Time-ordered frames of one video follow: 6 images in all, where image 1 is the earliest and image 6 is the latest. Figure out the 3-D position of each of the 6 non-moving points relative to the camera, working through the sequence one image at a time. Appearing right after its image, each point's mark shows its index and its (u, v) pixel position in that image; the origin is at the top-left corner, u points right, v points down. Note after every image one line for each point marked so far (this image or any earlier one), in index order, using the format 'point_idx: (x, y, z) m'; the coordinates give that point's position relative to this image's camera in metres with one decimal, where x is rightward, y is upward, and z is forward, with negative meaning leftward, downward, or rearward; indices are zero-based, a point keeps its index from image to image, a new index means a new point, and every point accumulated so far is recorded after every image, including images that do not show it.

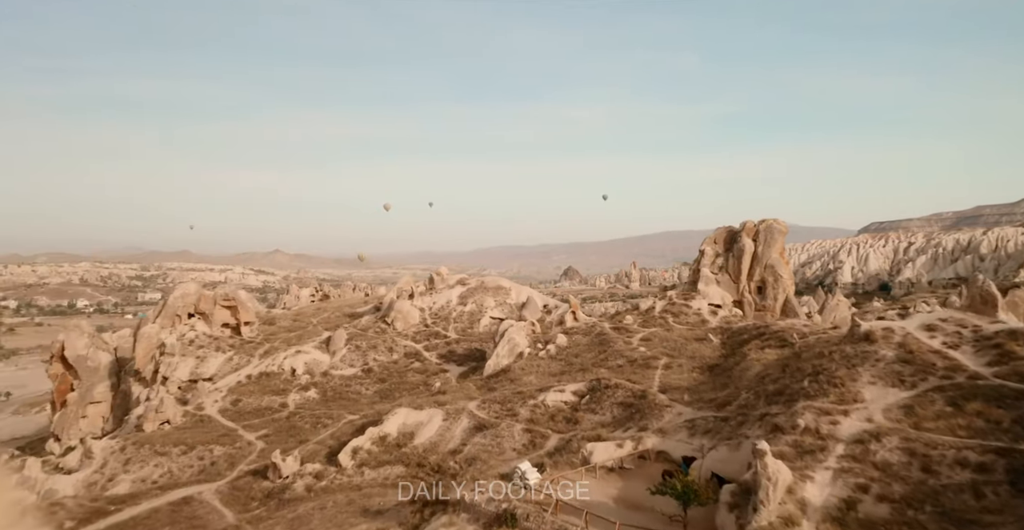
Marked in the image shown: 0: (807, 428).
0: (+7.0, -3.9, +13.7) m
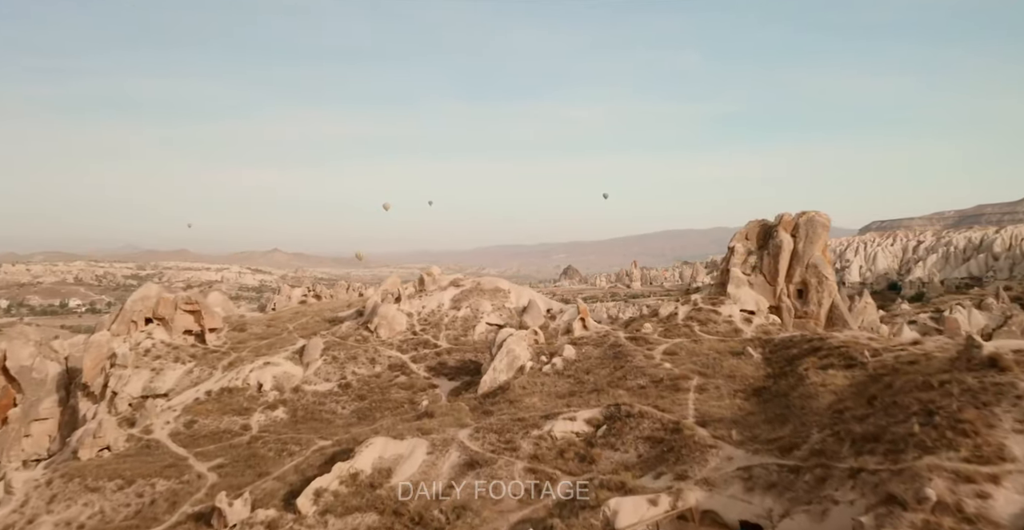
0: (+7.0, -3.9, +9.4) m
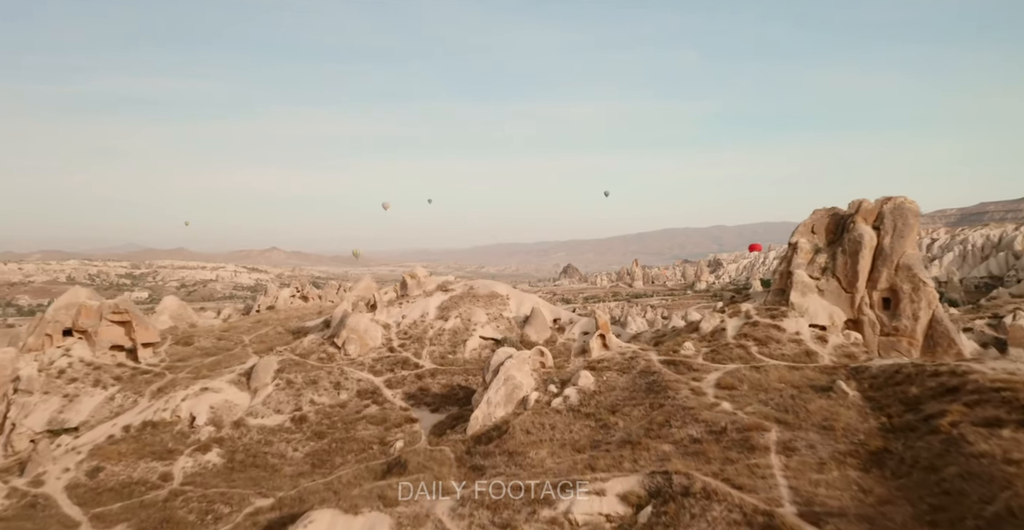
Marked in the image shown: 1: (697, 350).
0: (+7.0, -3.9, +3.4) m
1: (+6.4, -2.9, +19.8) m
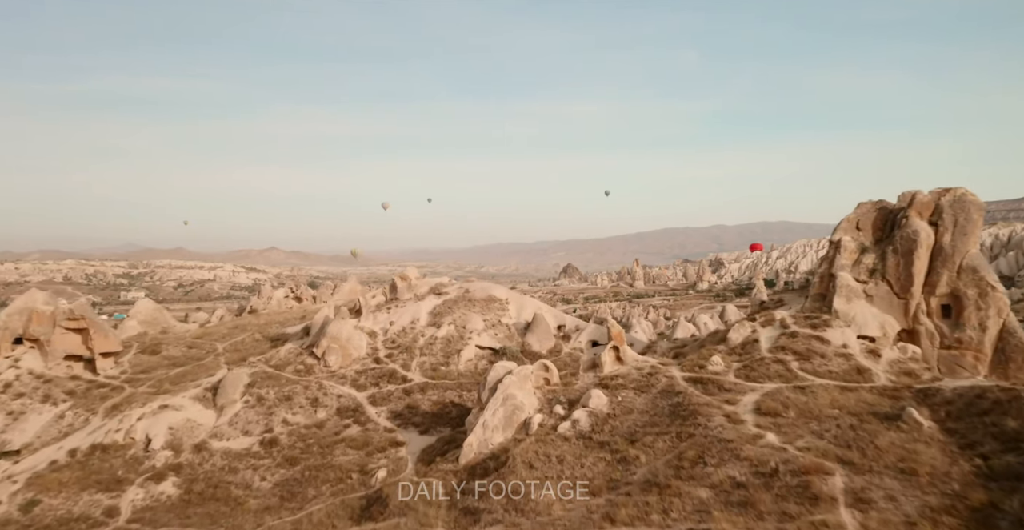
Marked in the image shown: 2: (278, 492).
0: (+7.0, -4.0, +0.6) m
1: (+6.3, -3.0, +17.0) m
2: (-7.2, -7.0, +17.7) m
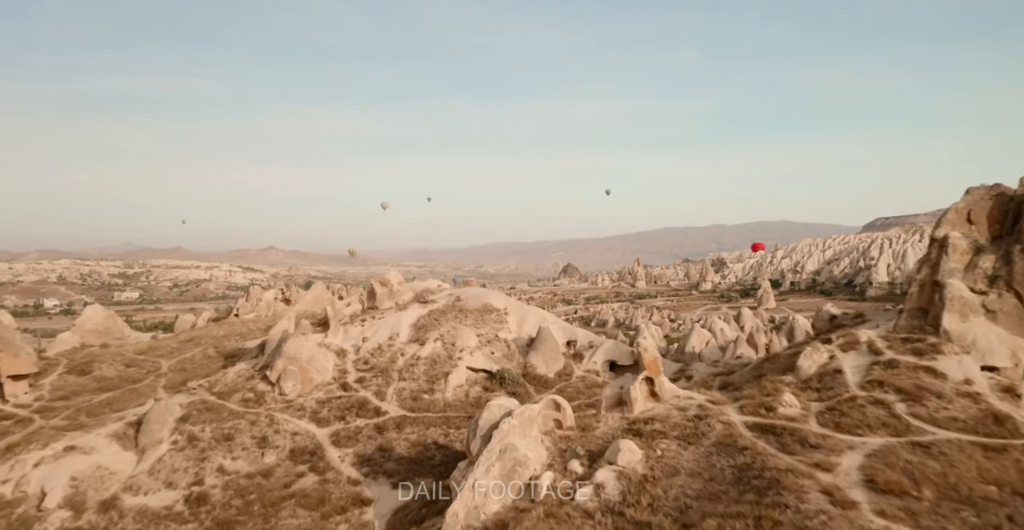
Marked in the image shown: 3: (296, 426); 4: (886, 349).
0: (+7.0, -4.1, -3.9) m
1: (+6.3, -3.1, +12.5) m
2: (-7.2, -7.1, +13.3) m
3: (-6.6, -4.9, +17.6) m
4: (+8.8, -2.0, +13.5) m
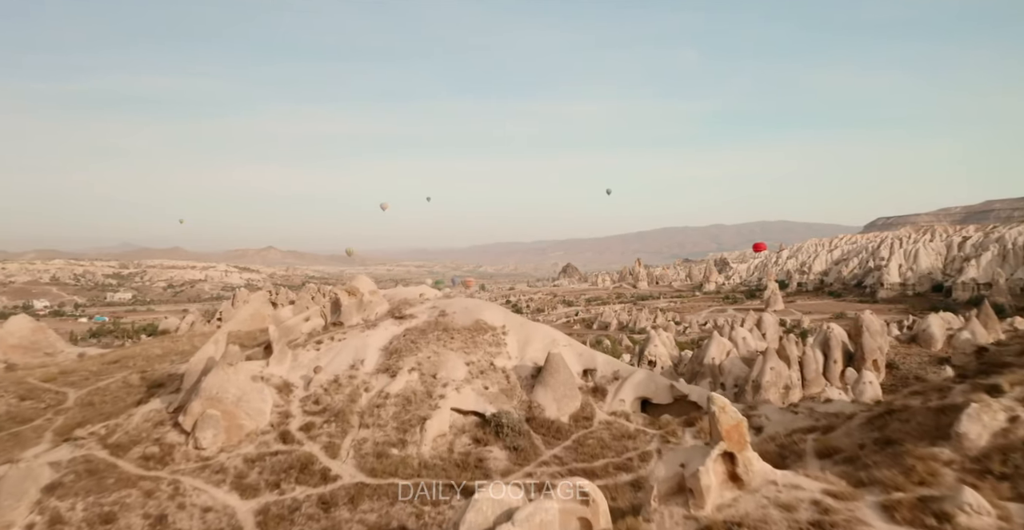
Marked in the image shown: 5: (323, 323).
0: (+7.0, -4.3, -8.9) m
1: (+6.4, -3.2, +7.5) m
2: (-7.2, -7.2, +8.2) m
3: (-6.6, -5.1, +12.6) m
4: (+8.8, -2.1, +8.5) m
5: (-6.4, -1.7, +19.5) m
